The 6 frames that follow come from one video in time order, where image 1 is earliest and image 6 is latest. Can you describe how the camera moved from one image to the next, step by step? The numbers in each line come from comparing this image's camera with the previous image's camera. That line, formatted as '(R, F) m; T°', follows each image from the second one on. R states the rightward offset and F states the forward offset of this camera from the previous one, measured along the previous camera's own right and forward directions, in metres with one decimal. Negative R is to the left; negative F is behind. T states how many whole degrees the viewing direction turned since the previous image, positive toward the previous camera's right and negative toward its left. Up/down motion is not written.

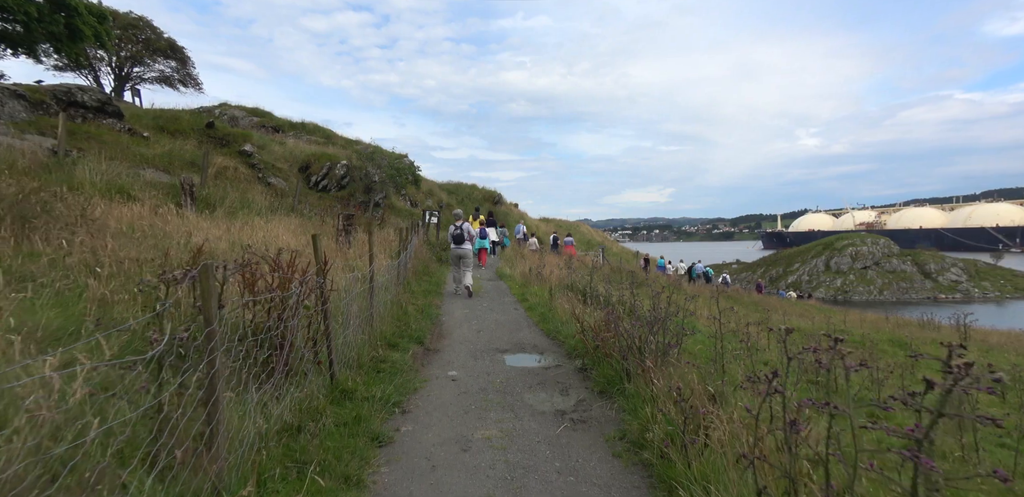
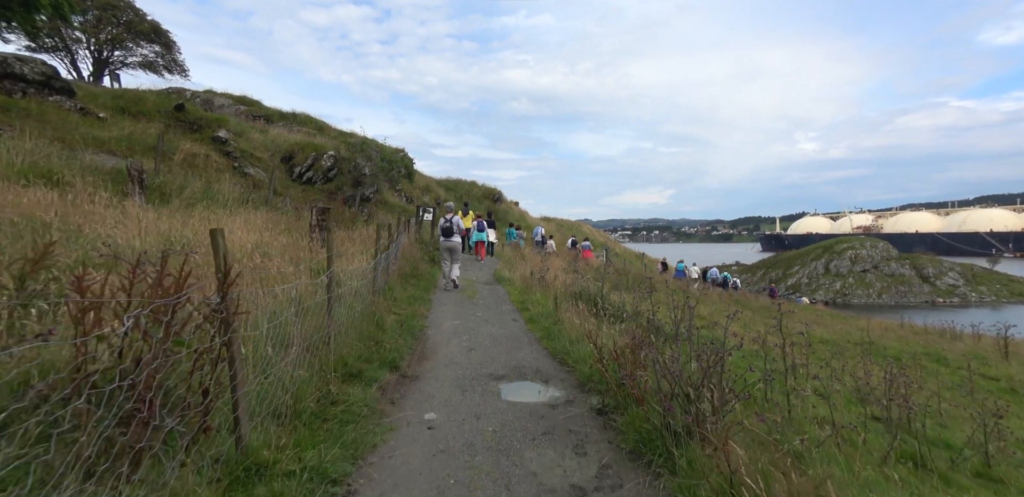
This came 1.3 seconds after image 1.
(0.0, +1.5) m; 0°
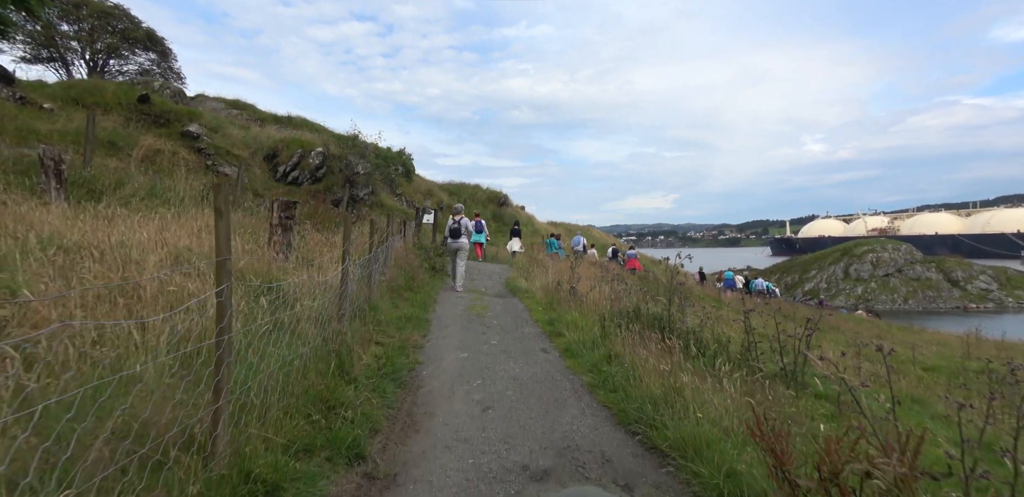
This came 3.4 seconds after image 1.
(-0.3, +2.5) m; -1°
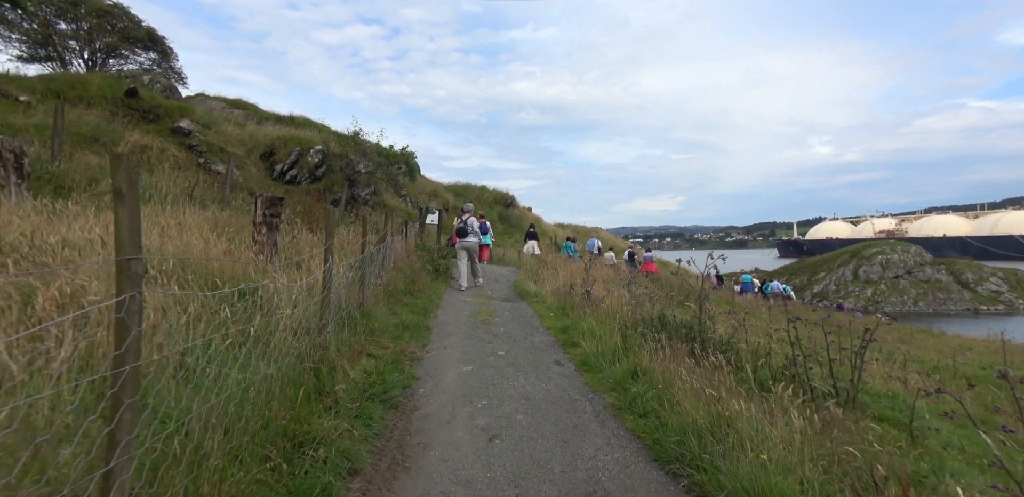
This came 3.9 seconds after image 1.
(0.0, +0.8) m; -1°
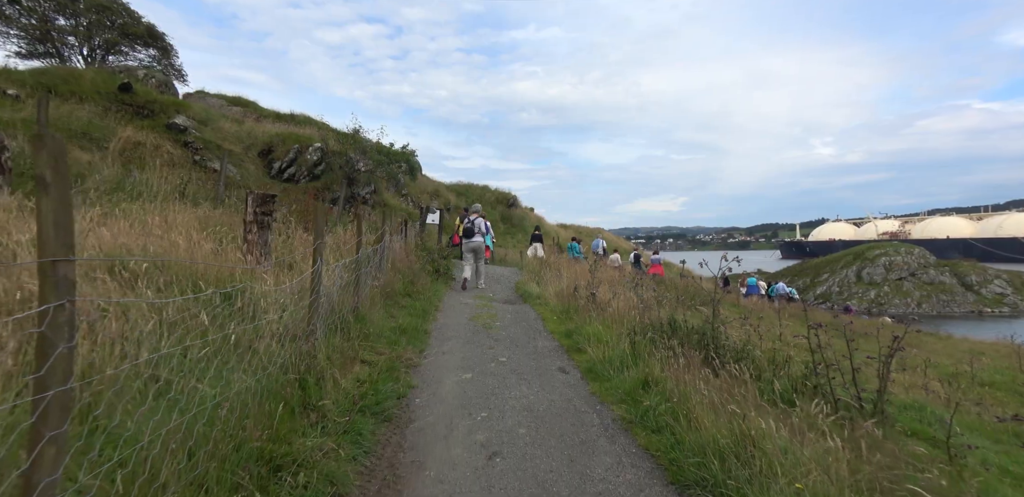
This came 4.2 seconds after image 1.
(0.0, +0.3) m; 0°
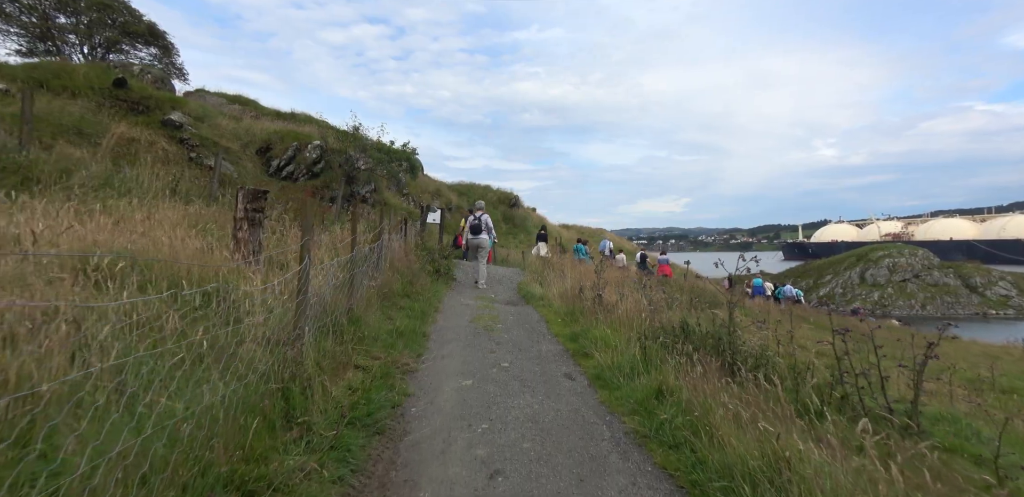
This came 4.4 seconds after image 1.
(0.0, +0.3) m; 0°
